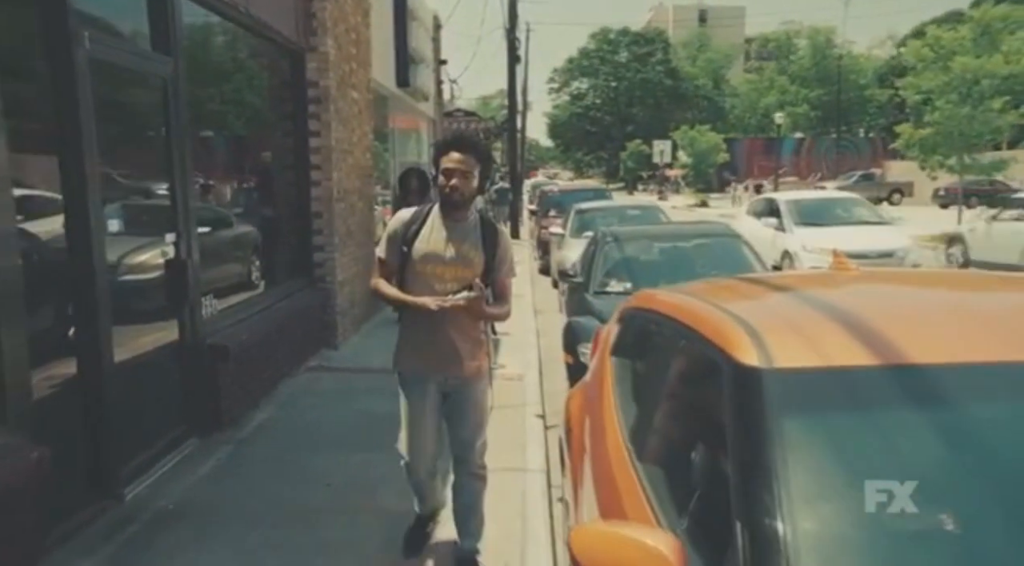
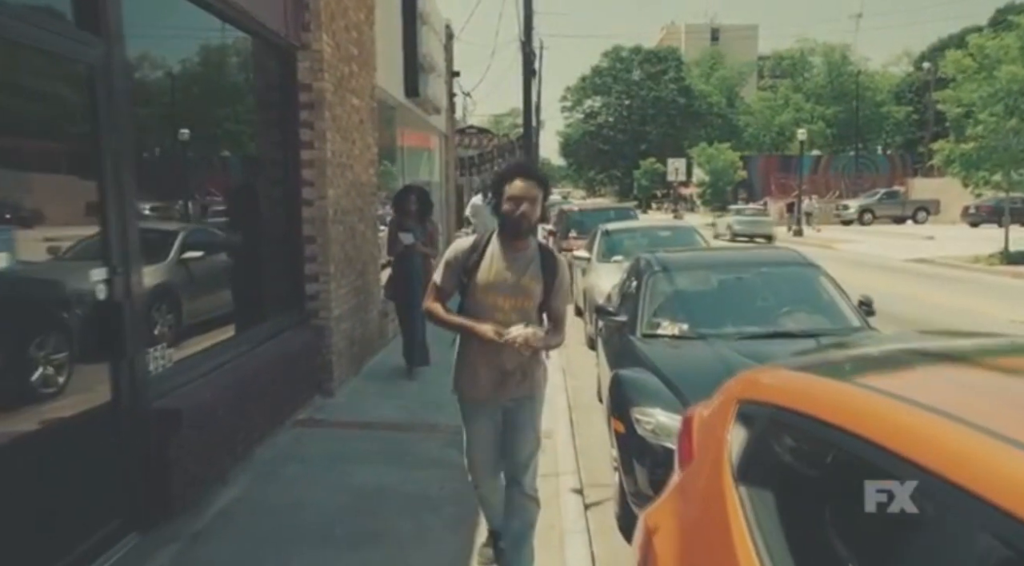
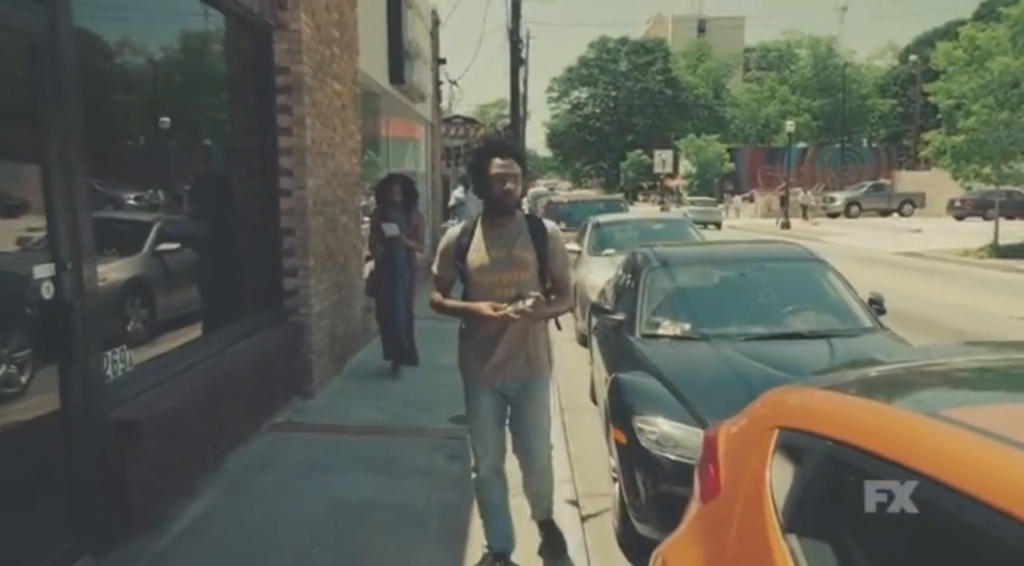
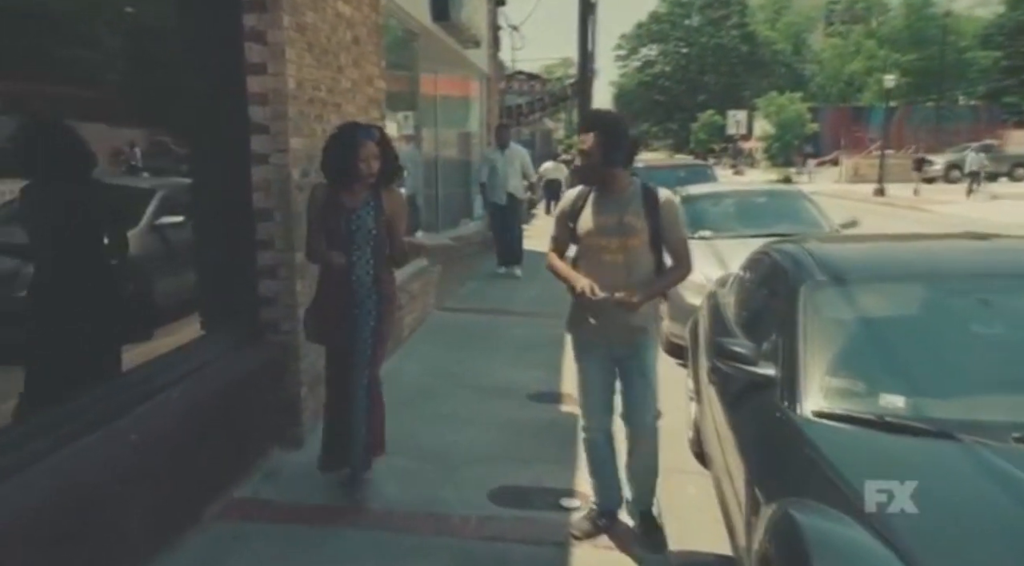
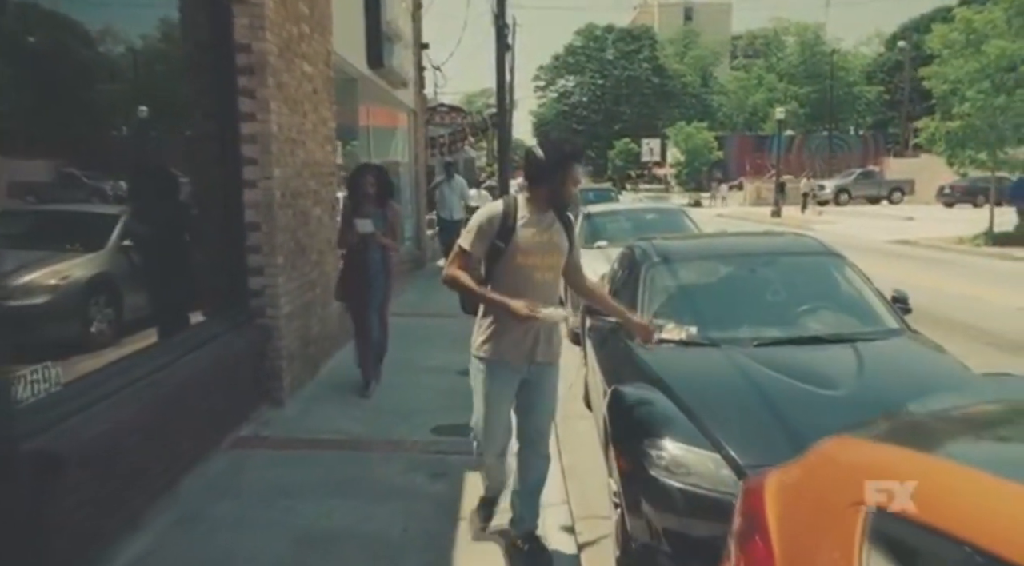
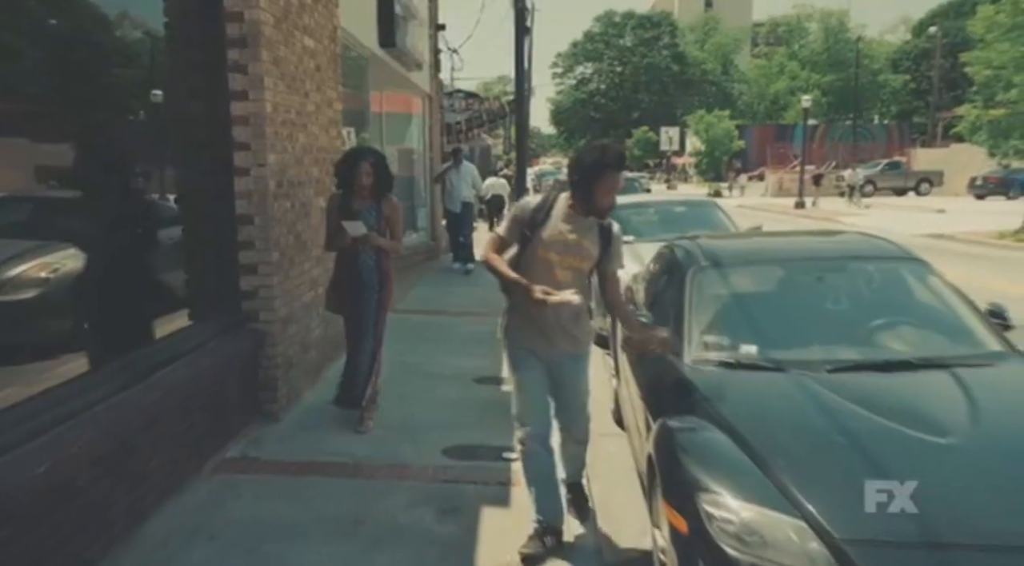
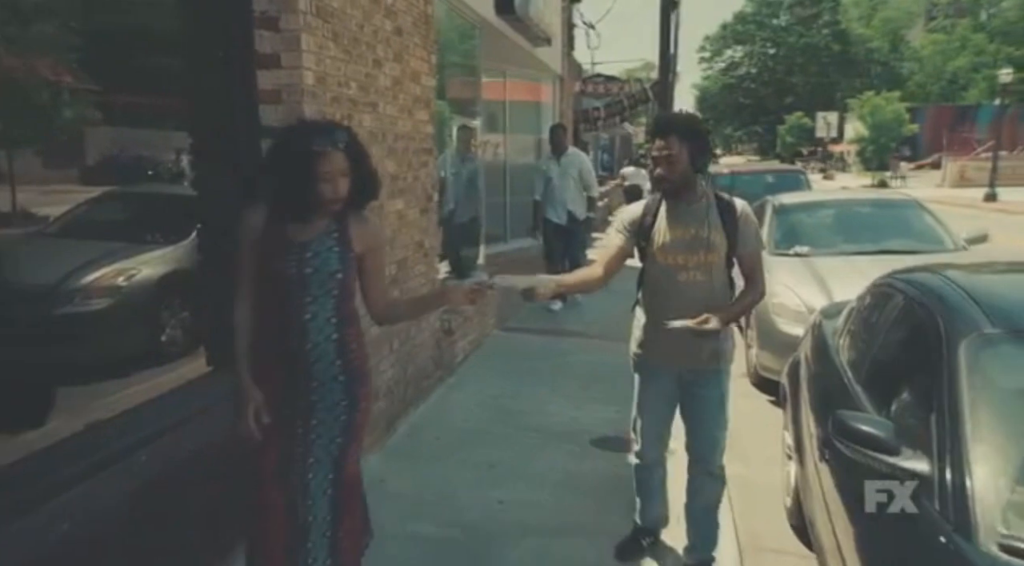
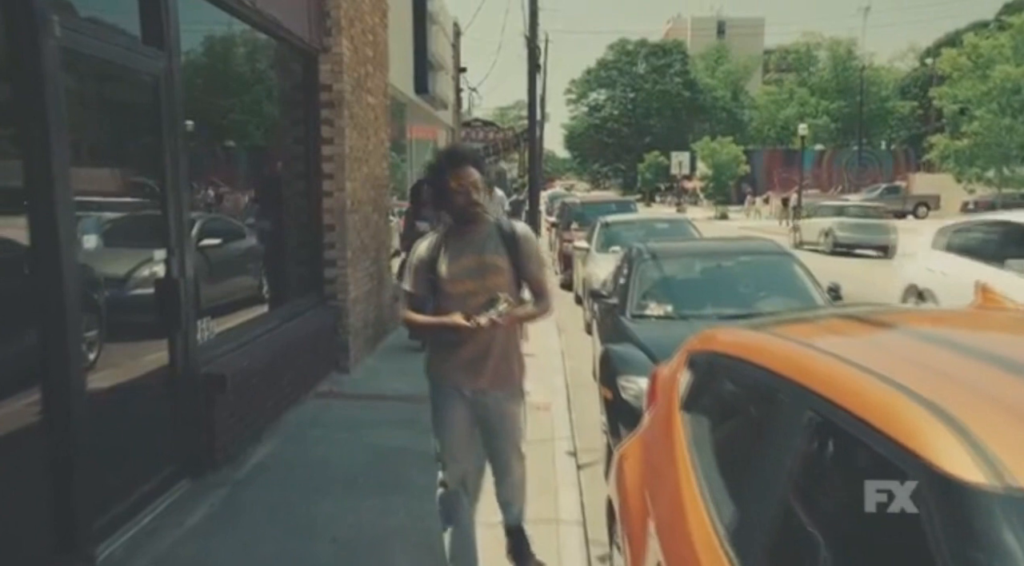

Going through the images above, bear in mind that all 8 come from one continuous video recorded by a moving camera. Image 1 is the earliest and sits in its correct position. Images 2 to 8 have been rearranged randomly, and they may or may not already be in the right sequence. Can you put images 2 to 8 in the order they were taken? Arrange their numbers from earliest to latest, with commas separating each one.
8, 2, 3, 5, 6, 4, 7
